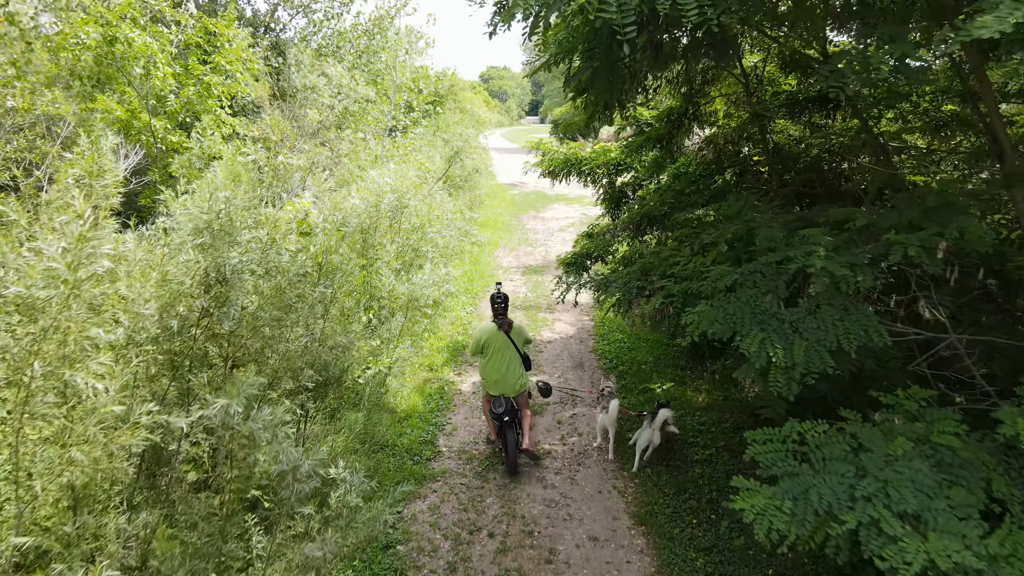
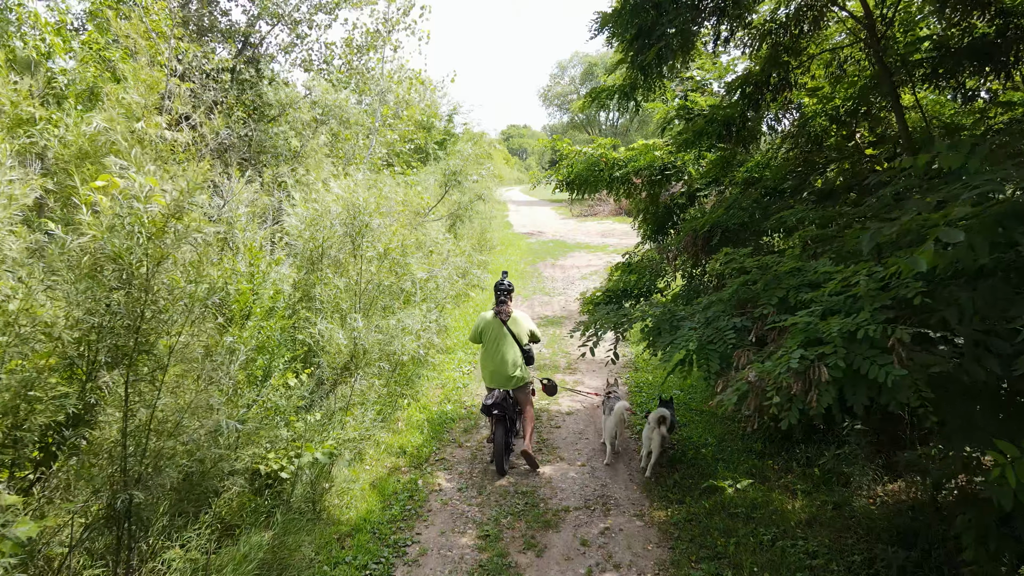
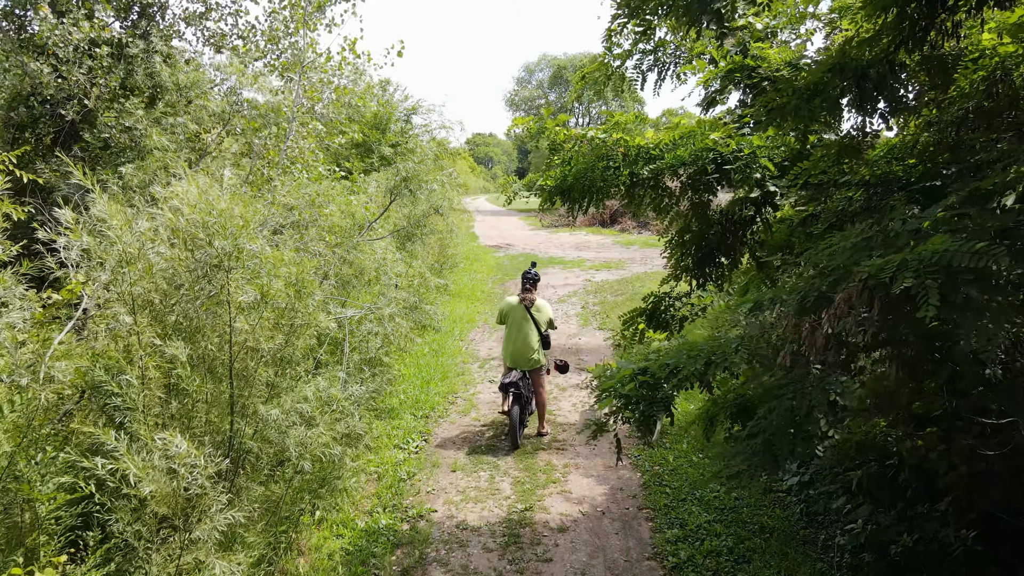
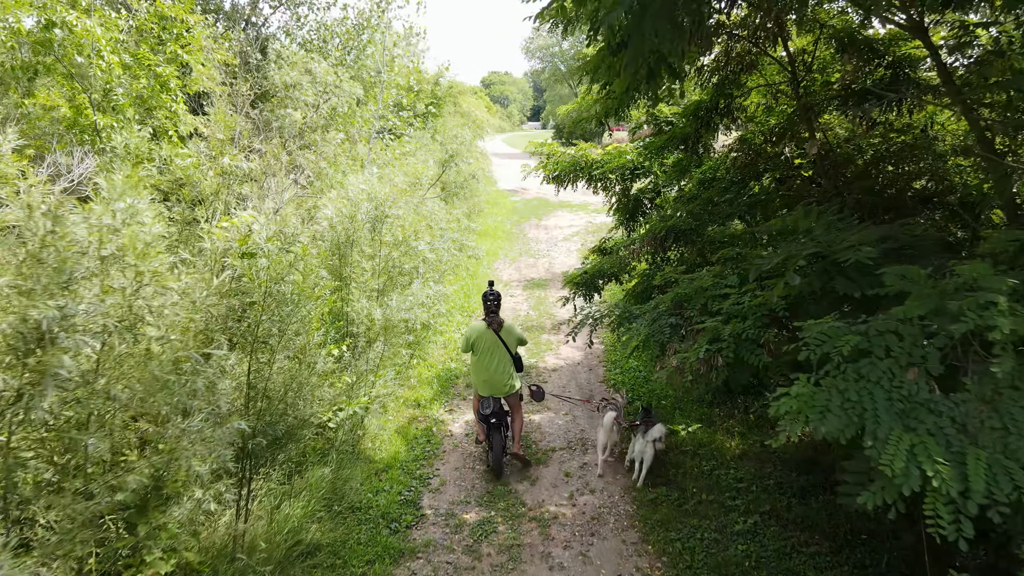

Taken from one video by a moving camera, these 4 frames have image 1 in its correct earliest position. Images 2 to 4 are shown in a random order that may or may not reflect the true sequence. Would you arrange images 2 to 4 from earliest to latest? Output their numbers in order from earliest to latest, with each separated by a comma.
4, 2, 3
